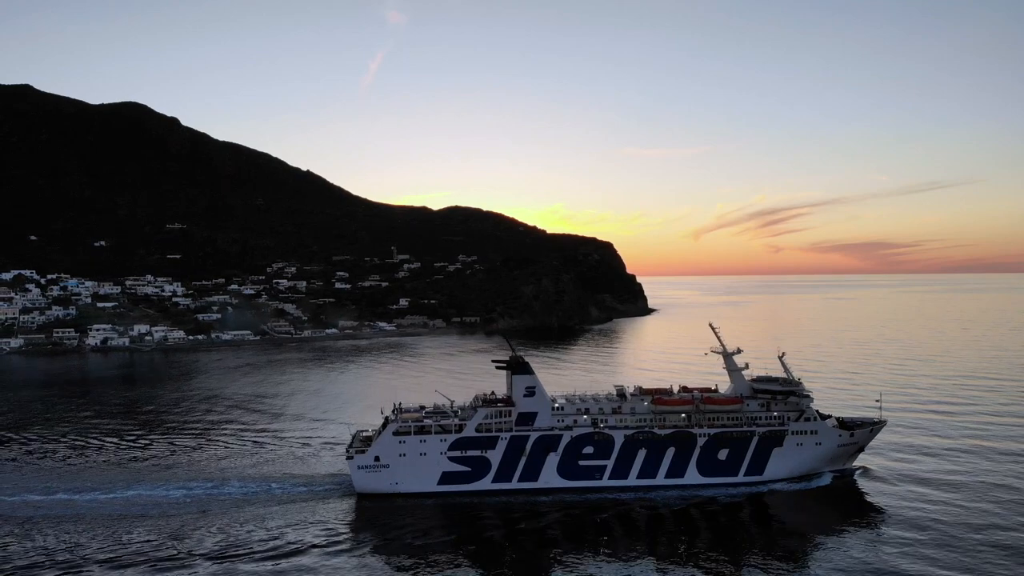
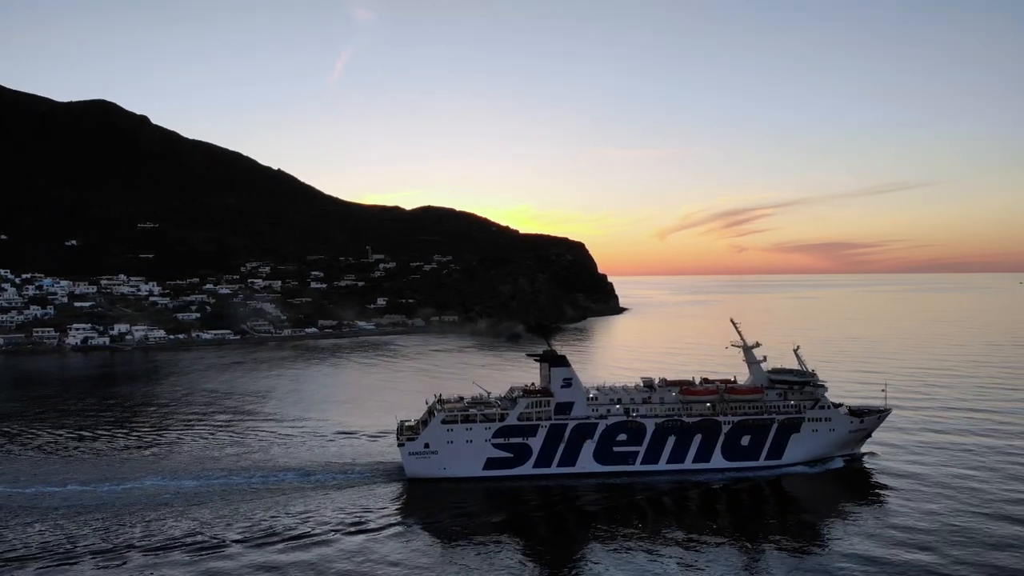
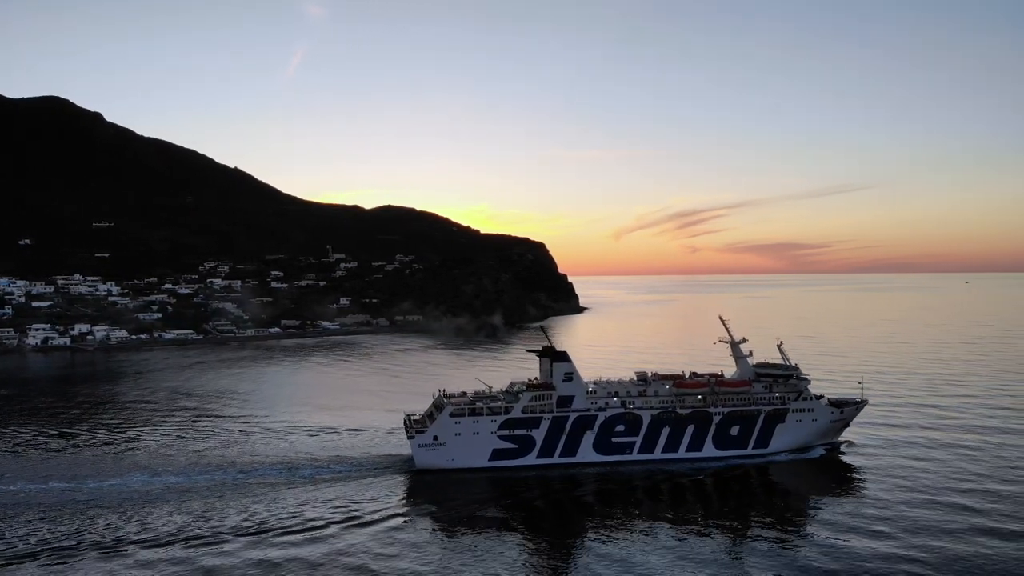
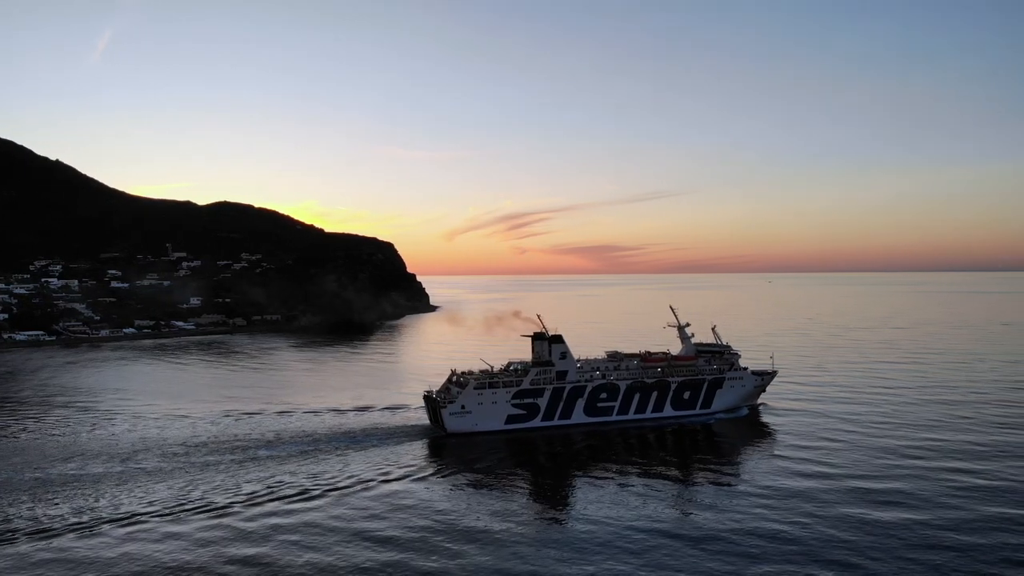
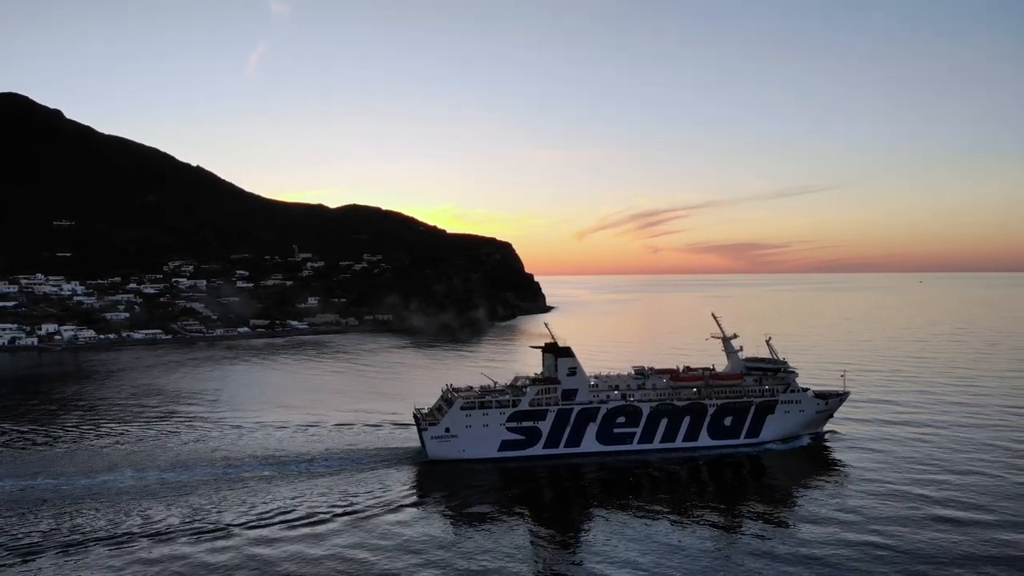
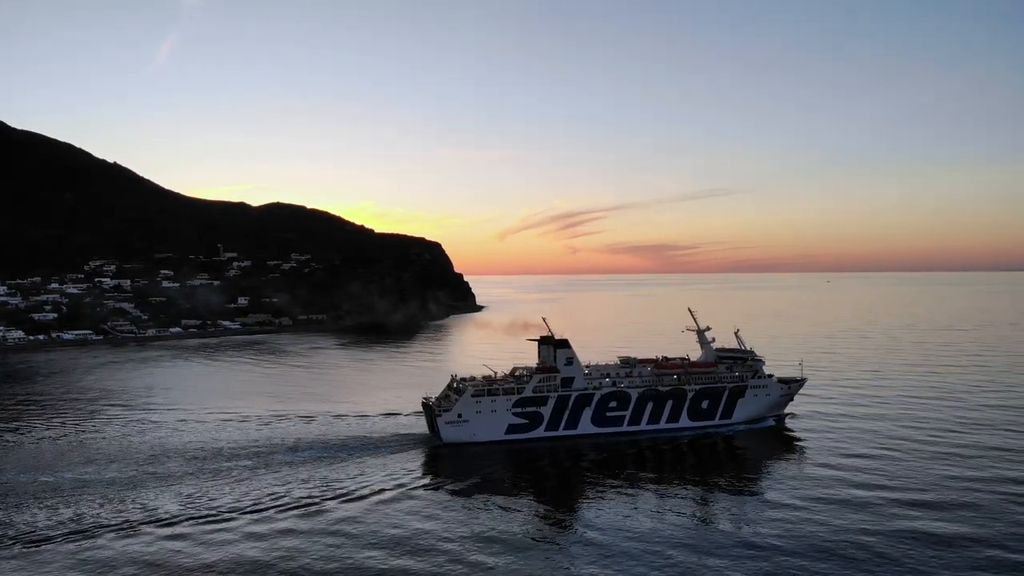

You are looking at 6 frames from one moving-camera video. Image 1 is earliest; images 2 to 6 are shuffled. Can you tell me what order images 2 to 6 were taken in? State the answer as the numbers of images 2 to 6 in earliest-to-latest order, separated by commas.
2, 3, 5, 6, 4
